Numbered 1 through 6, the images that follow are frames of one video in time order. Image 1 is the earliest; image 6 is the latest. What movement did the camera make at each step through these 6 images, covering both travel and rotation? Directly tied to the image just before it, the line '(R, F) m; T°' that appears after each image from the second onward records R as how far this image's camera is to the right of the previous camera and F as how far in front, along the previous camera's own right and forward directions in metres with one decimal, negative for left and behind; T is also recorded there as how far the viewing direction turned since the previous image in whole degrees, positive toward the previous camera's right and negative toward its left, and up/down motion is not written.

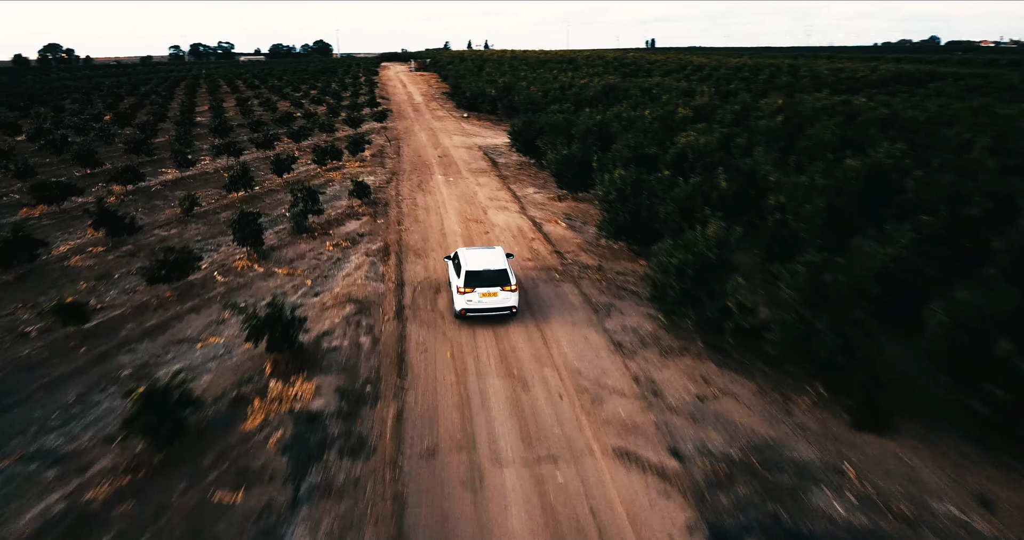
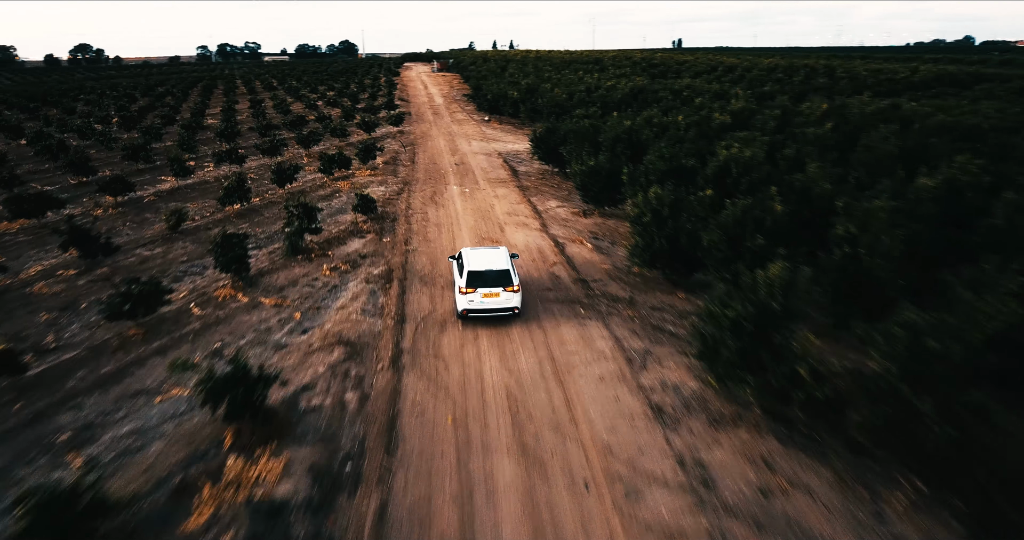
(+0.1, +1.9) m; -2°
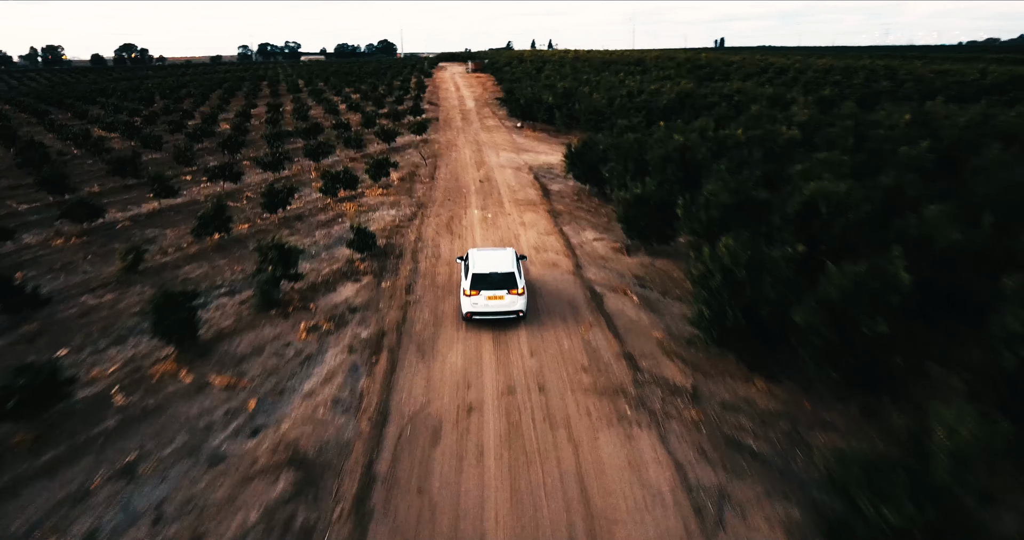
(+0.2, +3.1) m; -3°
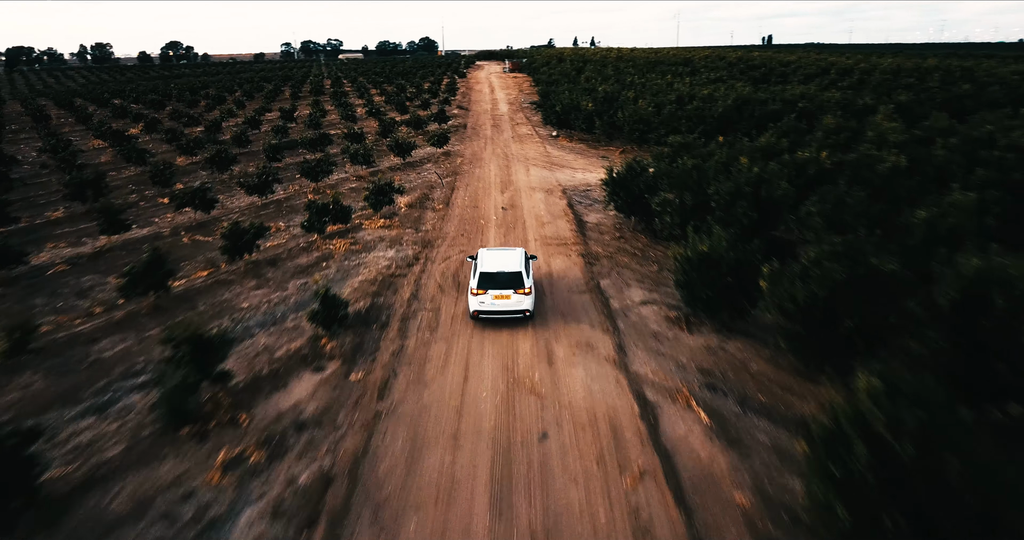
(+0.3, +3.8) m; -3°
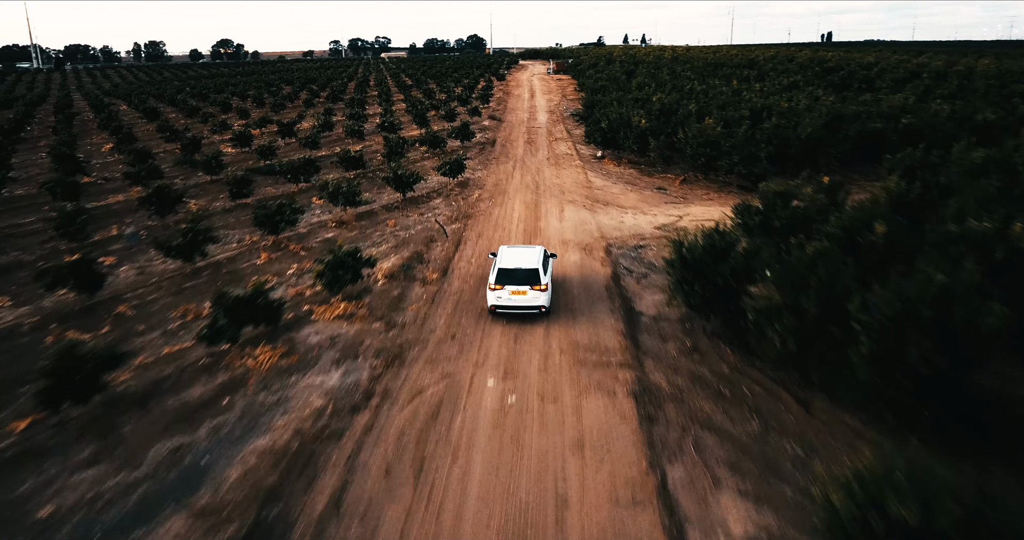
(+0.5, +5.8) m; -4°
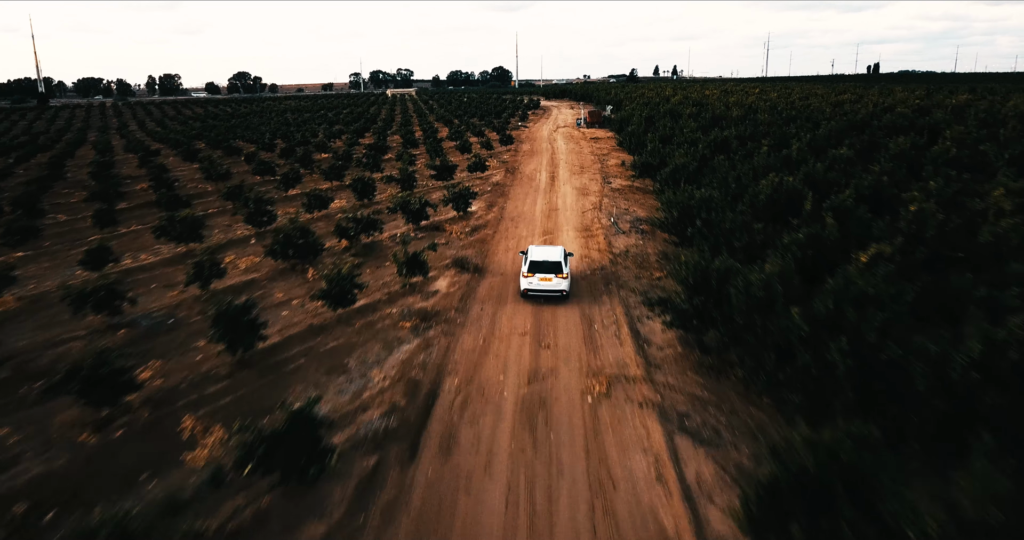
(+0.9, +21.9) m; -2°
